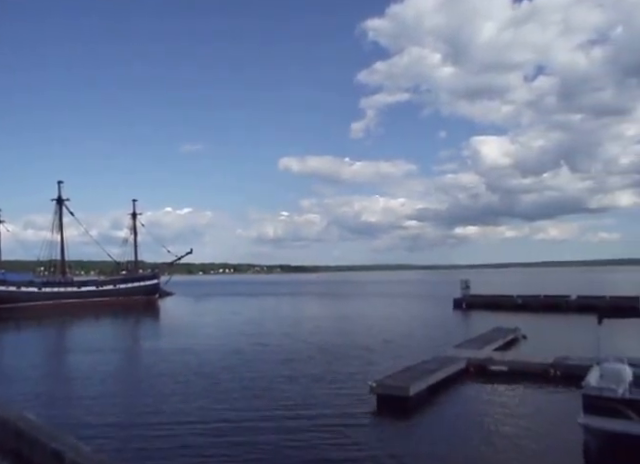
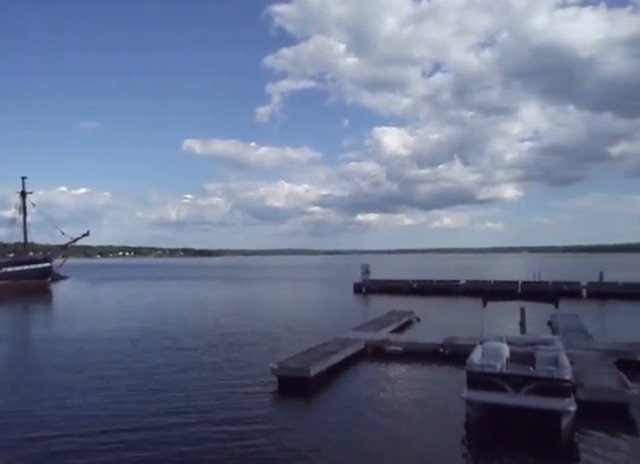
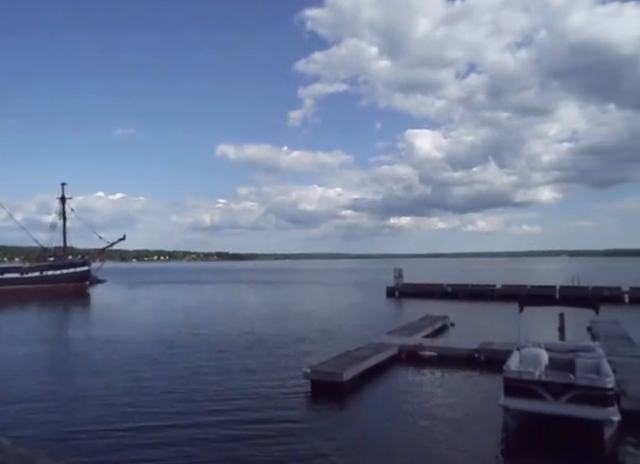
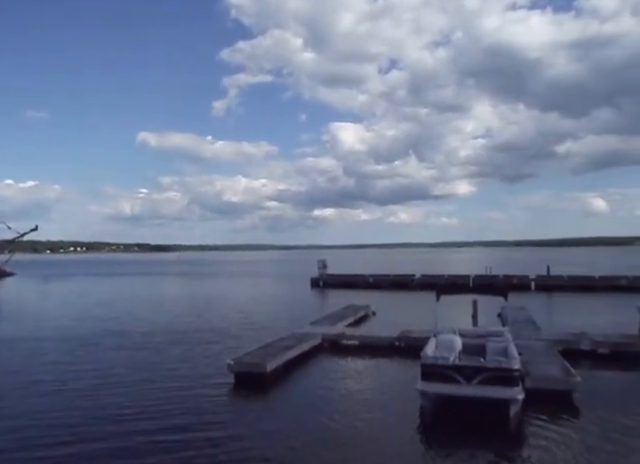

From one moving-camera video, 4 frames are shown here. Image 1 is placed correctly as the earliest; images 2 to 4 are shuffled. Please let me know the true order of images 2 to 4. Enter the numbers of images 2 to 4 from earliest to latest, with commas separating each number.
3, 2, 4
